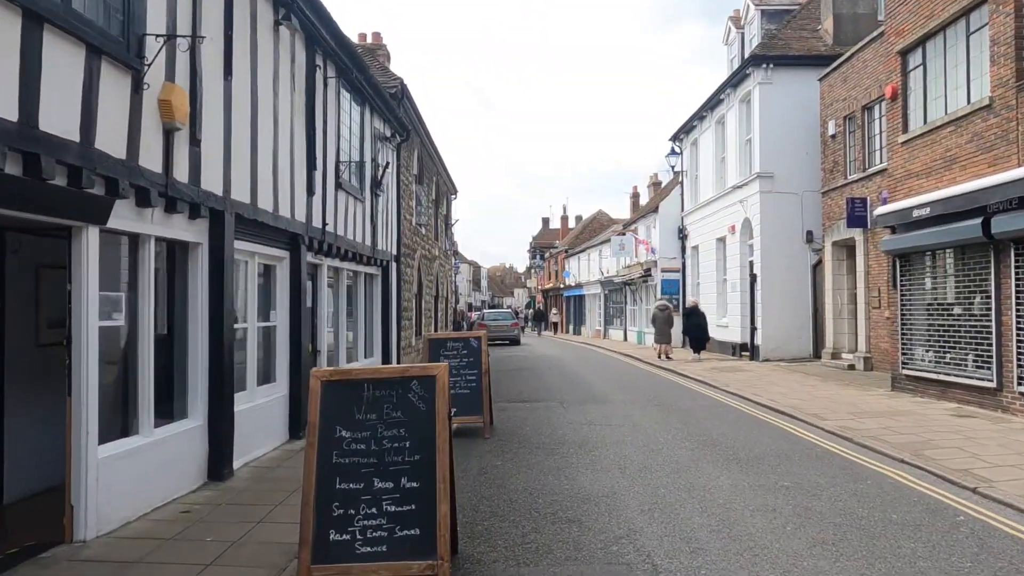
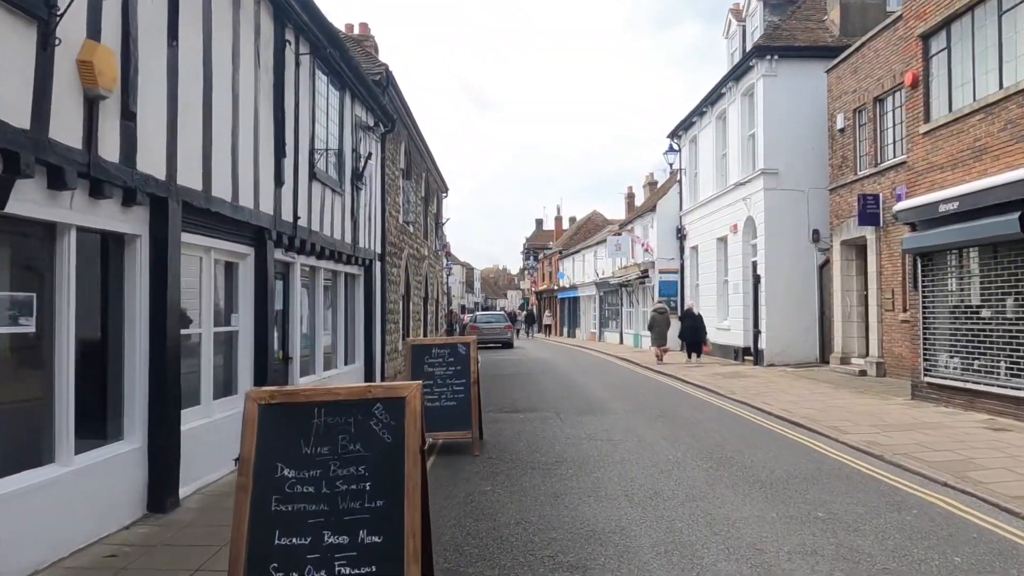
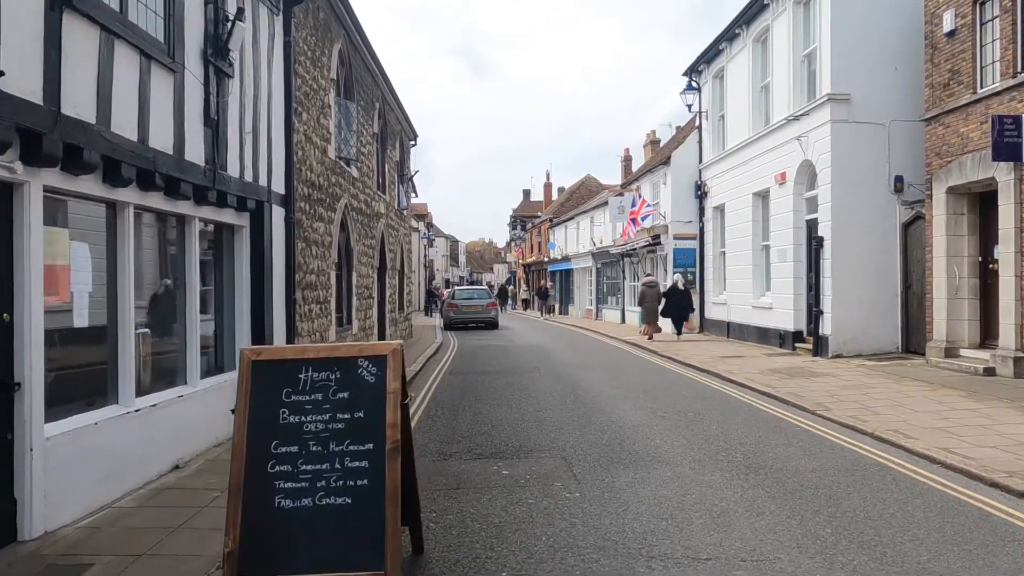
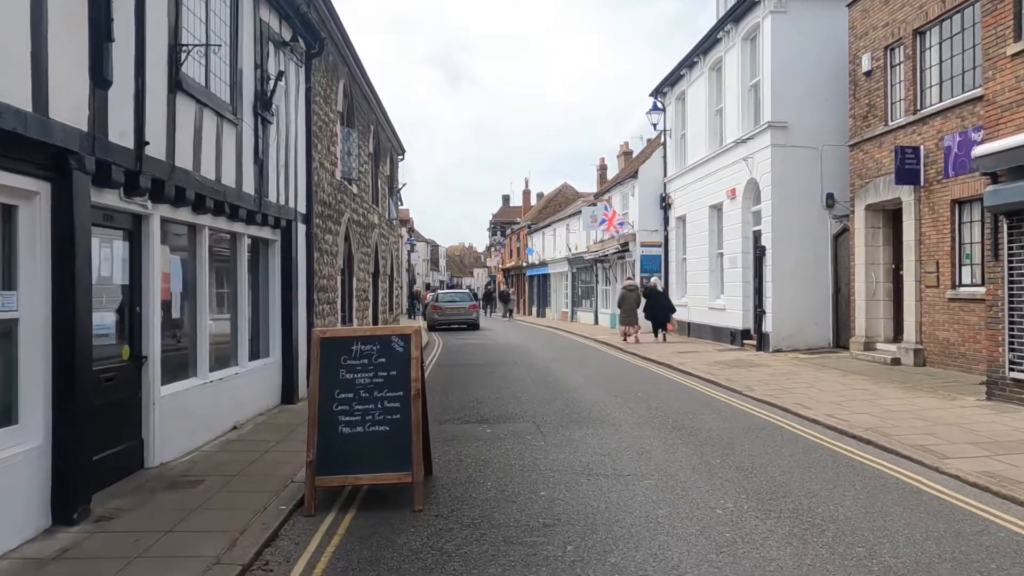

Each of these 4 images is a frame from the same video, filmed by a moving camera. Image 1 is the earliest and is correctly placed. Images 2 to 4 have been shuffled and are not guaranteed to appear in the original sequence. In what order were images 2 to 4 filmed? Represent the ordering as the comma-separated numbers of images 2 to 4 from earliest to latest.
2, 4, 3
